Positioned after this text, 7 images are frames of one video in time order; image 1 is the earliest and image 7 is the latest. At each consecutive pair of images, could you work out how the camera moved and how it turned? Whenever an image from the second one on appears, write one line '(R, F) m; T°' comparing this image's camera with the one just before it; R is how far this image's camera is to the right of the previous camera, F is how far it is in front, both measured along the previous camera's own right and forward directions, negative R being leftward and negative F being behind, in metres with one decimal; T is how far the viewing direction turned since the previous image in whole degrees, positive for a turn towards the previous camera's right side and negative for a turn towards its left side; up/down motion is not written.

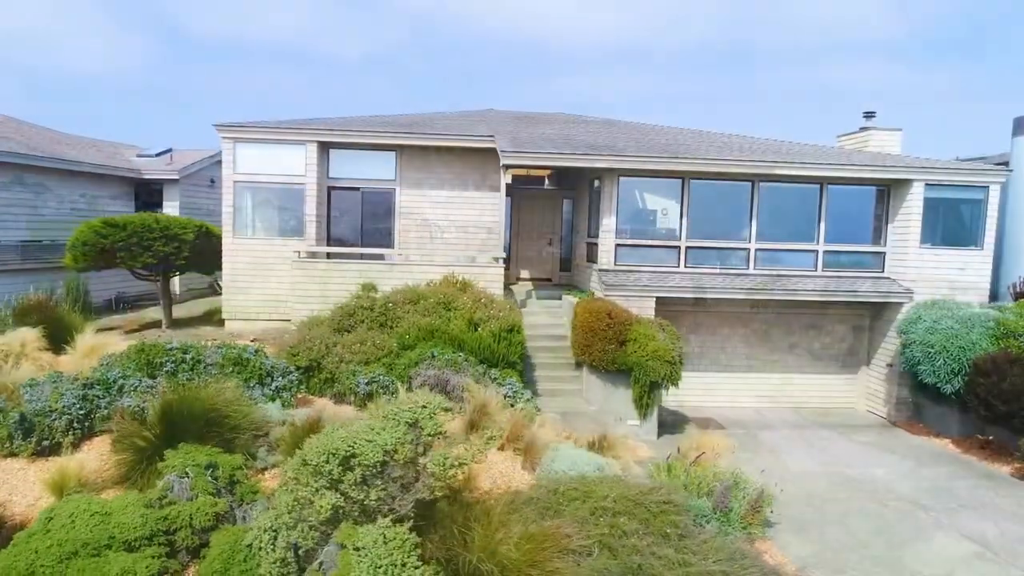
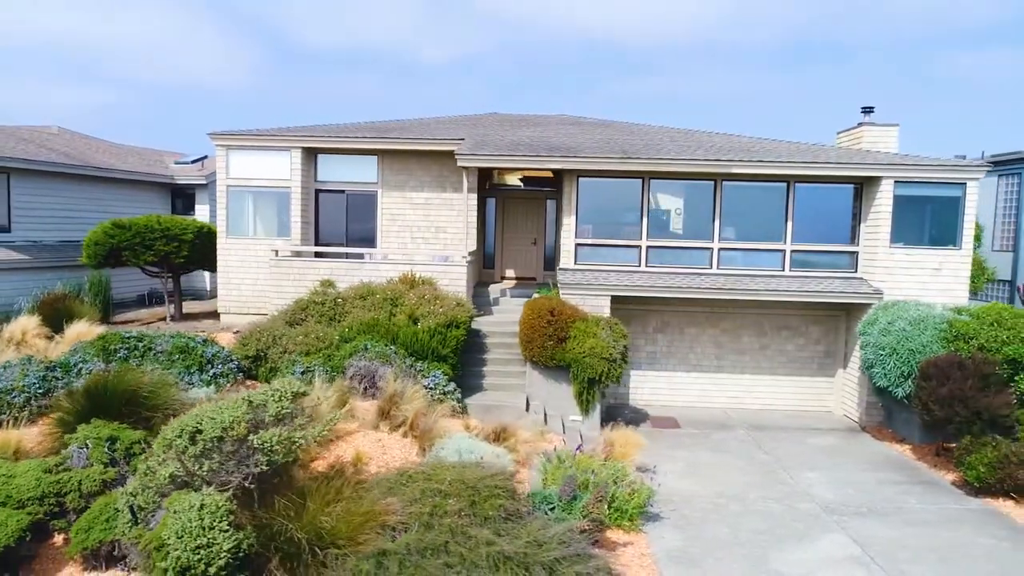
(+2.3, -0.3) m; -7°
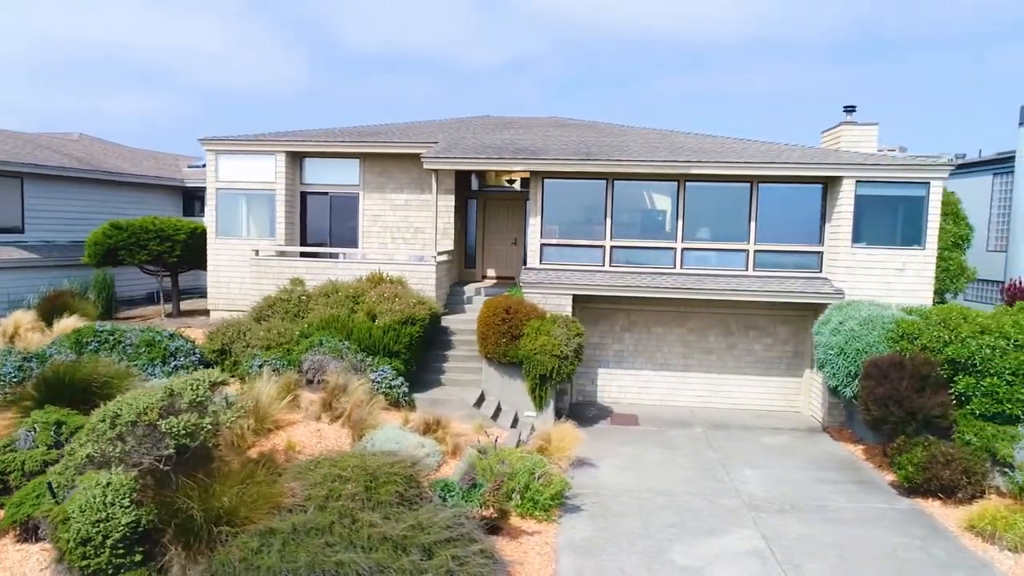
(+1.4, -0.3) m; -4°
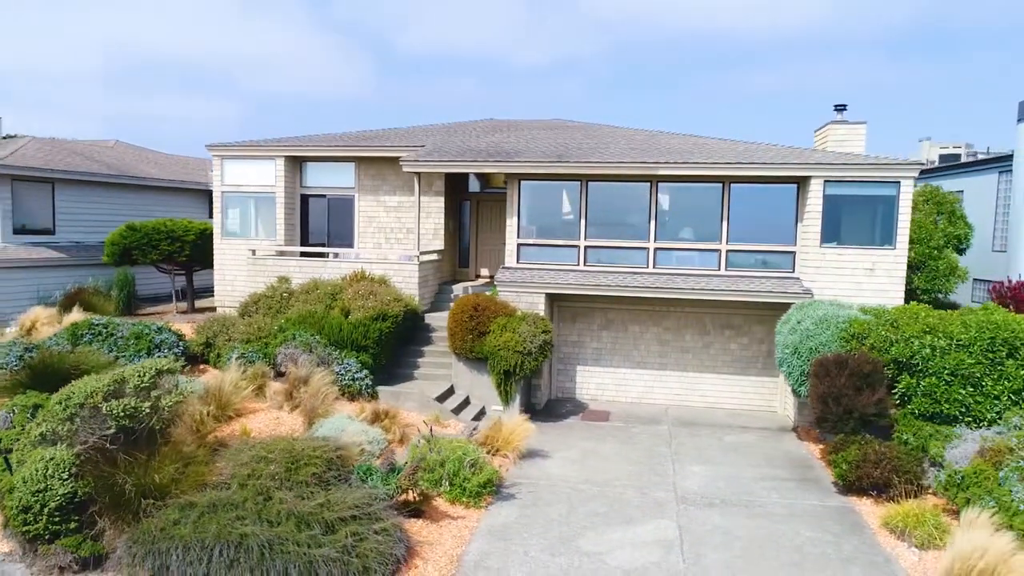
(+1.5, -0.3) m; -5°
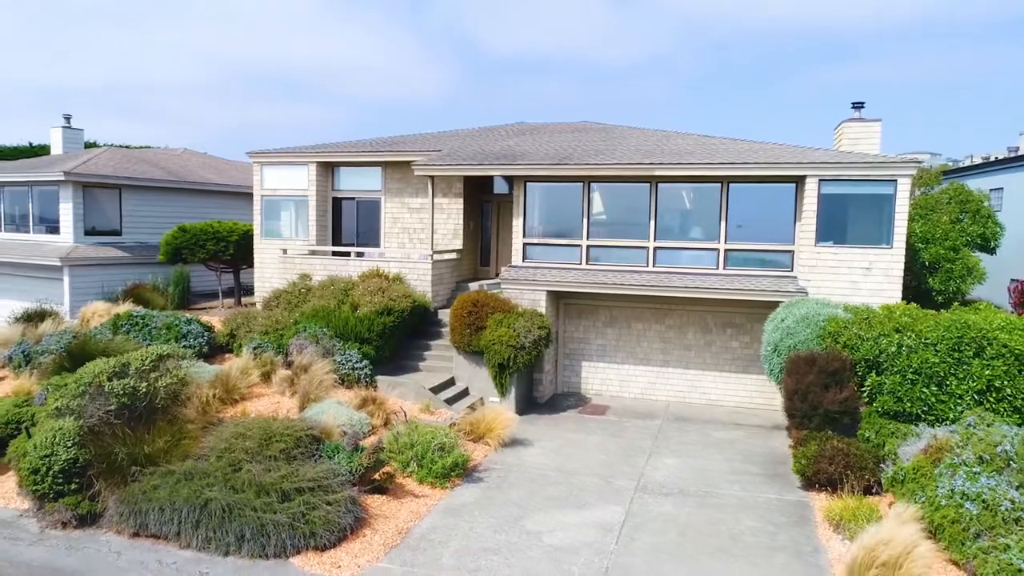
(+1.5, -0.5) m; -6°
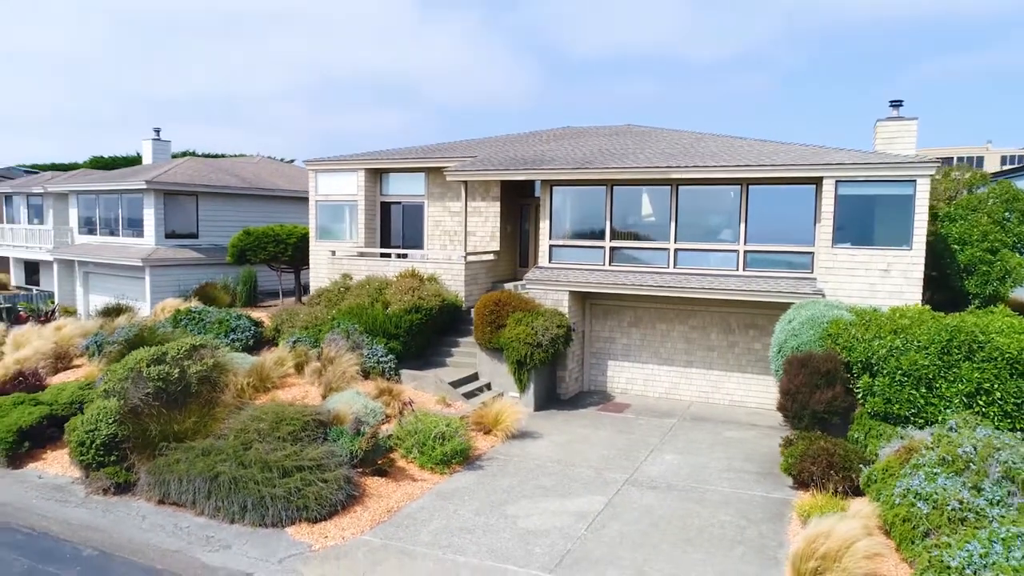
(+1.3, -0.5) m; -7°
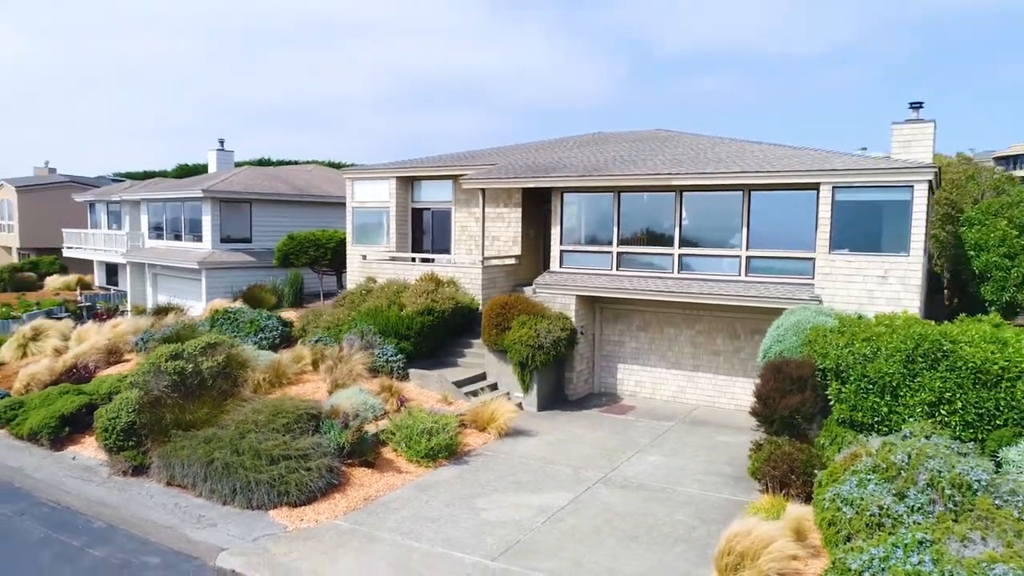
(+1.4, -0.4) m; -6°
